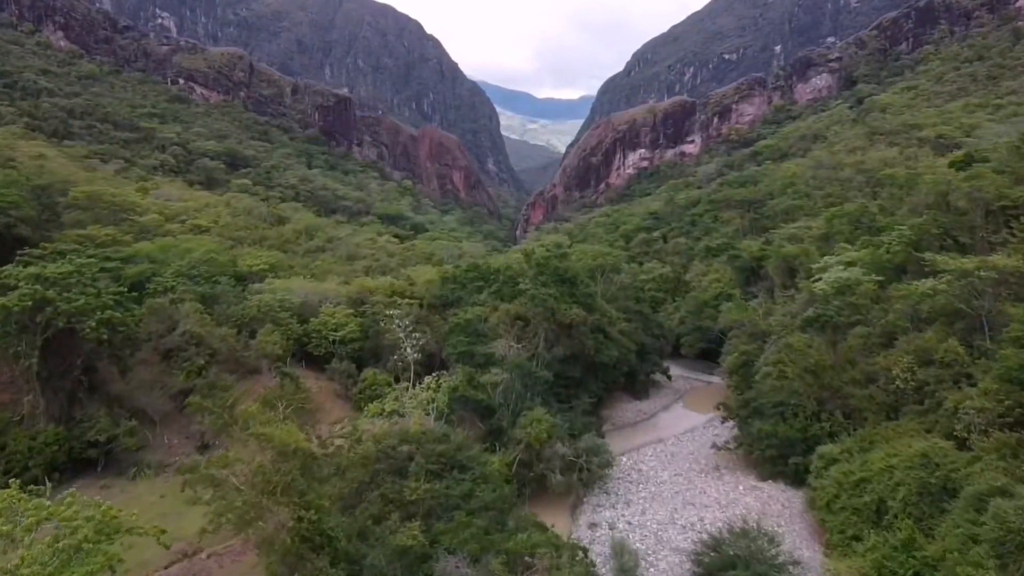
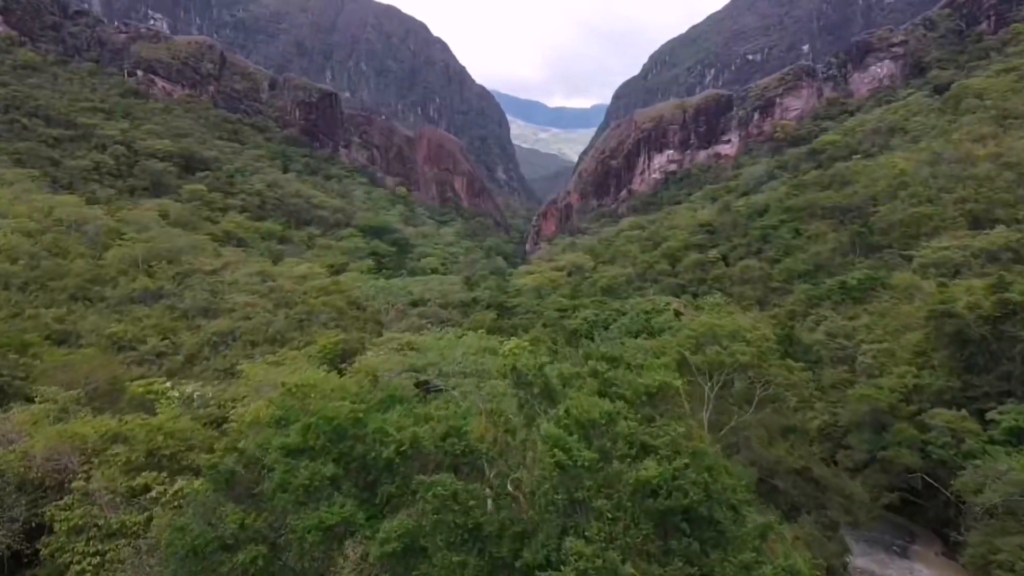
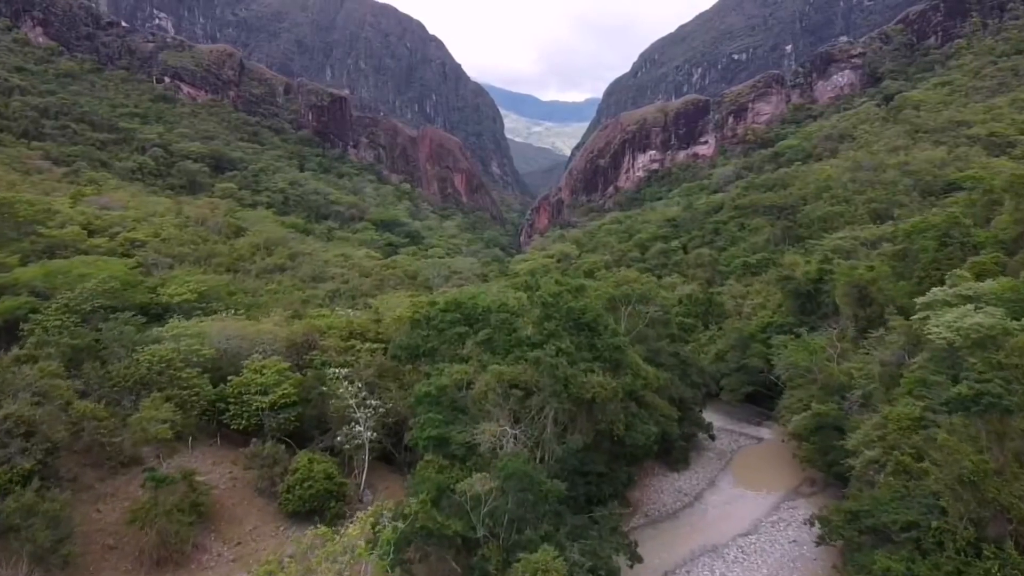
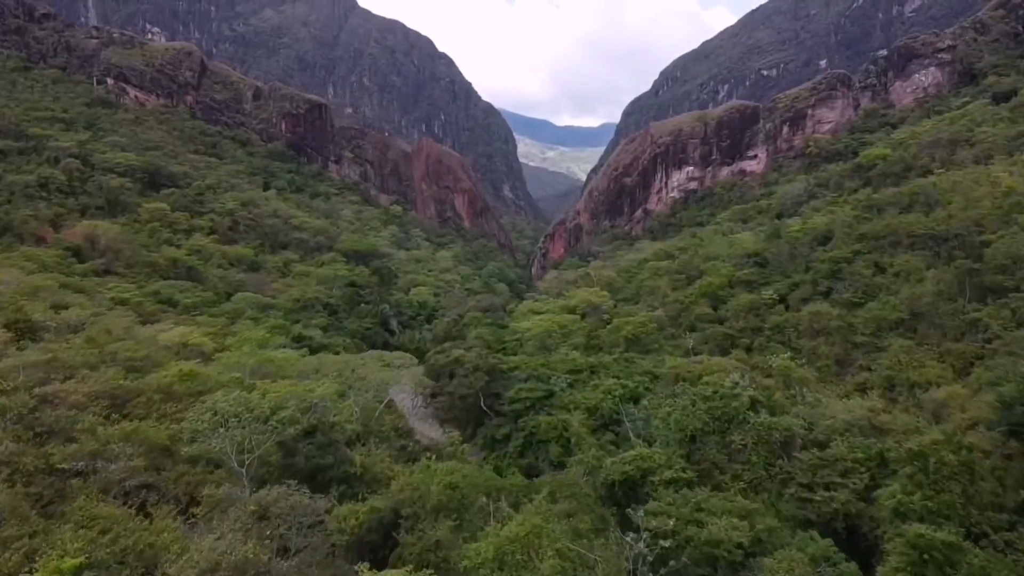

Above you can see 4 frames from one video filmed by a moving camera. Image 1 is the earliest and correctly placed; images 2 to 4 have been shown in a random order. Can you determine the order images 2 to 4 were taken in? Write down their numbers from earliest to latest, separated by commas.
3, 2, 4
